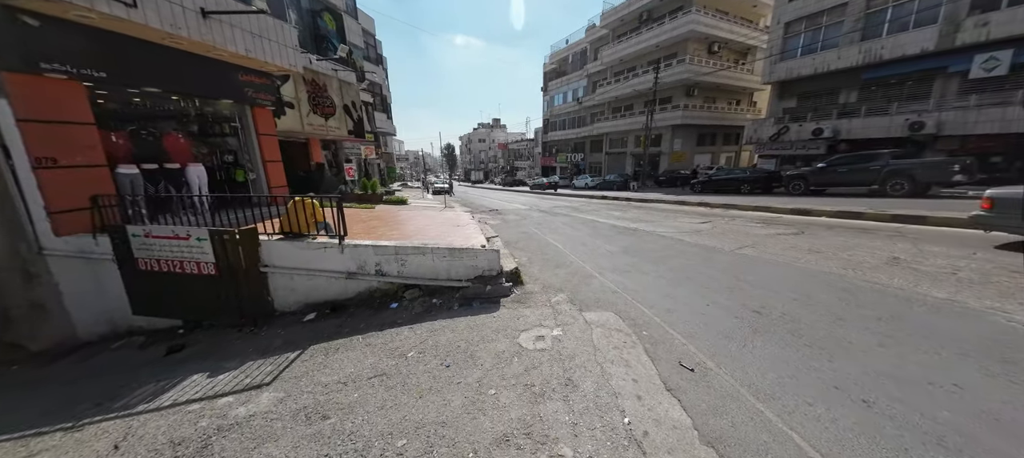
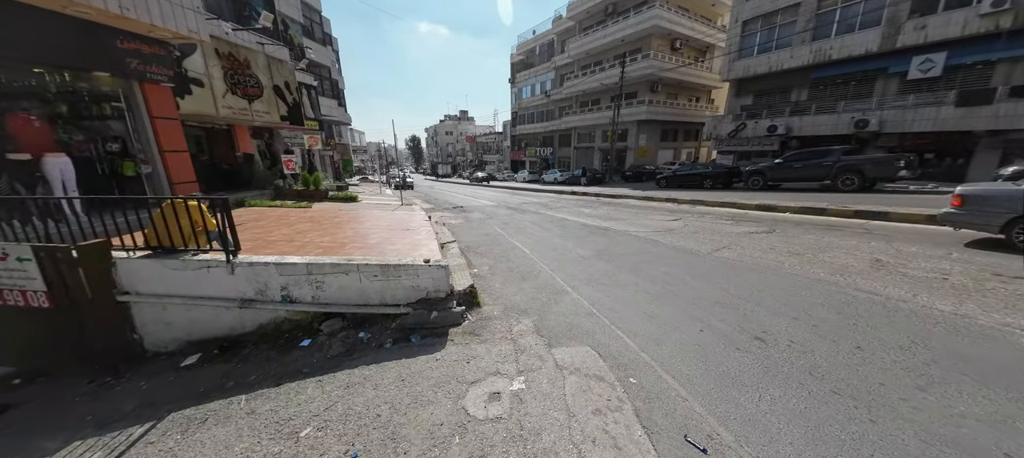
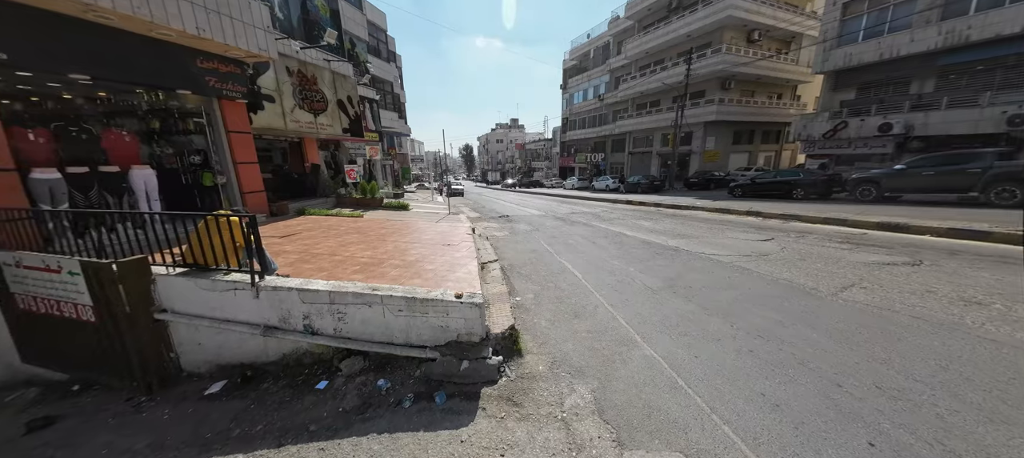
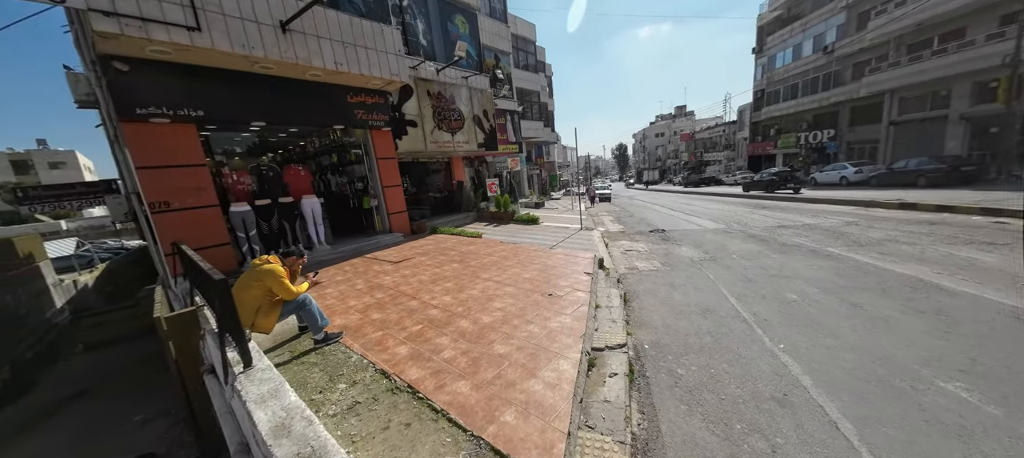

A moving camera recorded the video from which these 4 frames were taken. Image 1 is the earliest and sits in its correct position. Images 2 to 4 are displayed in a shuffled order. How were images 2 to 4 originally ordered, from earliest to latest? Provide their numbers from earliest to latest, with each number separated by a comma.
2, 3, 4
